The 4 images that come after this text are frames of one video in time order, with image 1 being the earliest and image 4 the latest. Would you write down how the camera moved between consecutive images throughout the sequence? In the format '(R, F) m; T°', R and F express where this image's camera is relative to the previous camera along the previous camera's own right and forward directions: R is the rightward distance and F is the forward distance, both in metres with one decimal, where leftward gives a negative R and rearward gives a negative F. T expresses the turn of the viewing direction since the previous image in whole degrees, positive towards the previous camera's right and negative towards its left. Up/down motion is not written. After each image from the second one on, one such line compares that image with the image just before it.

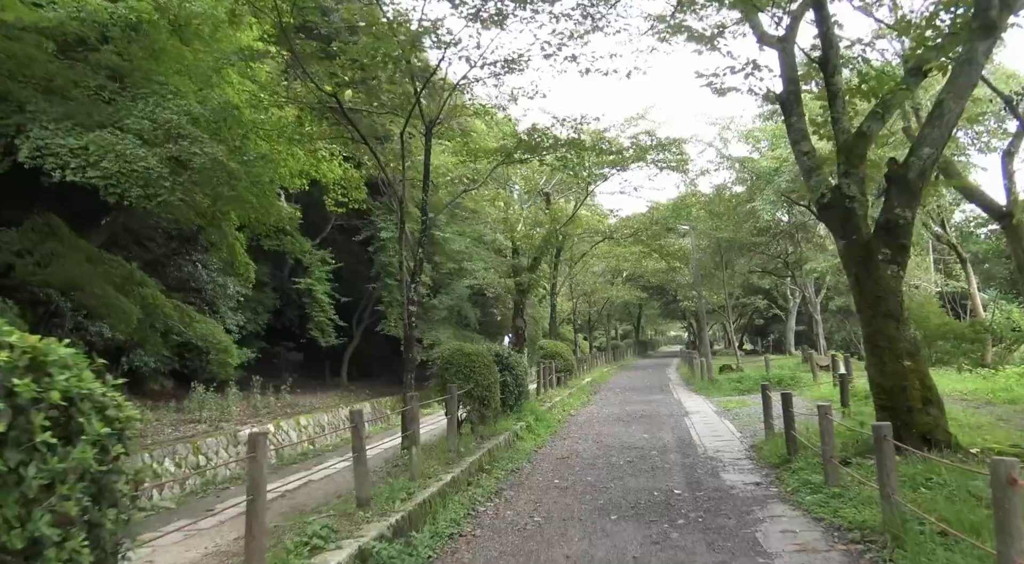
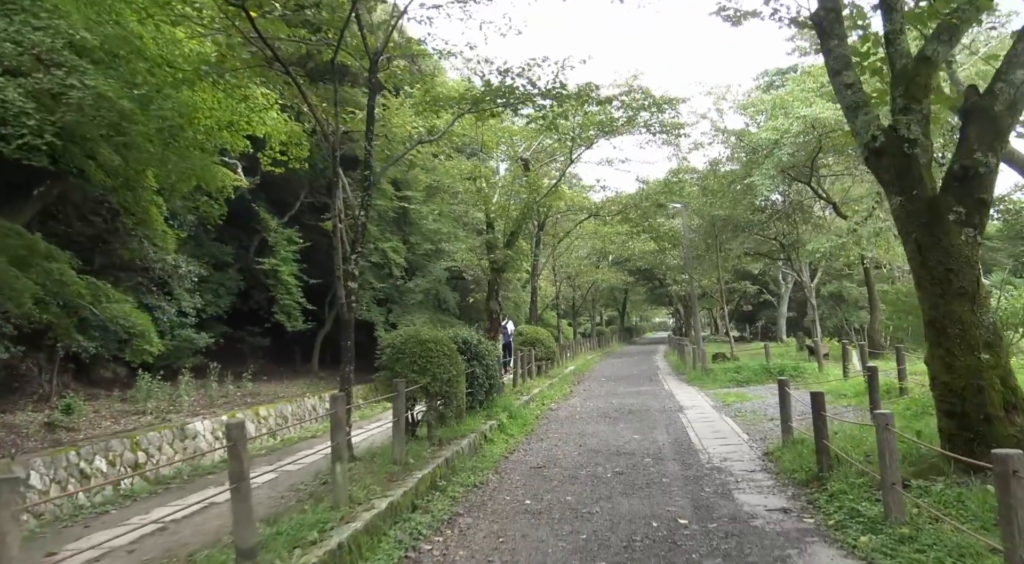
(+0.2, +1.6) m; +1°
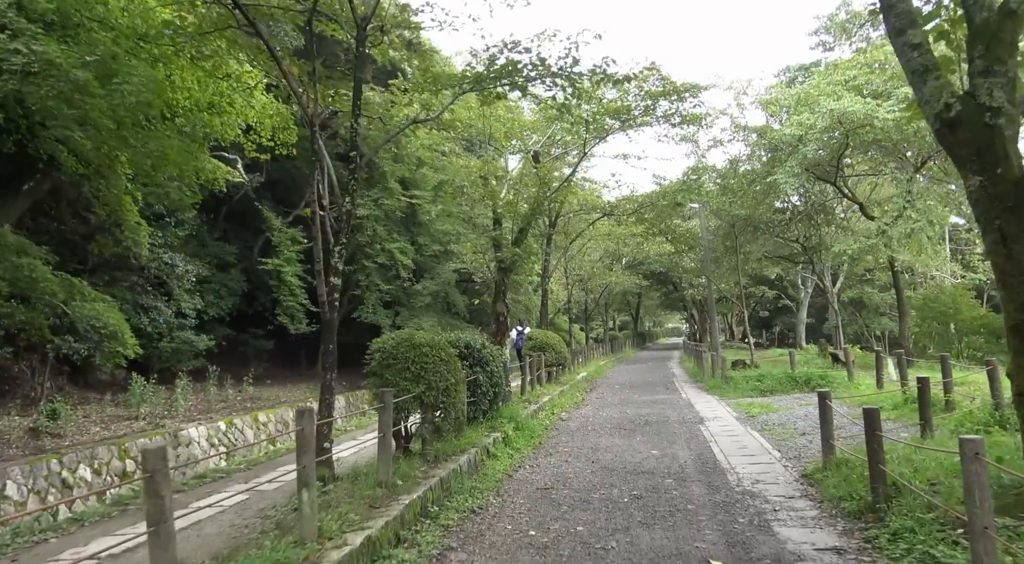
(+0.1, +0.8) m; -1°
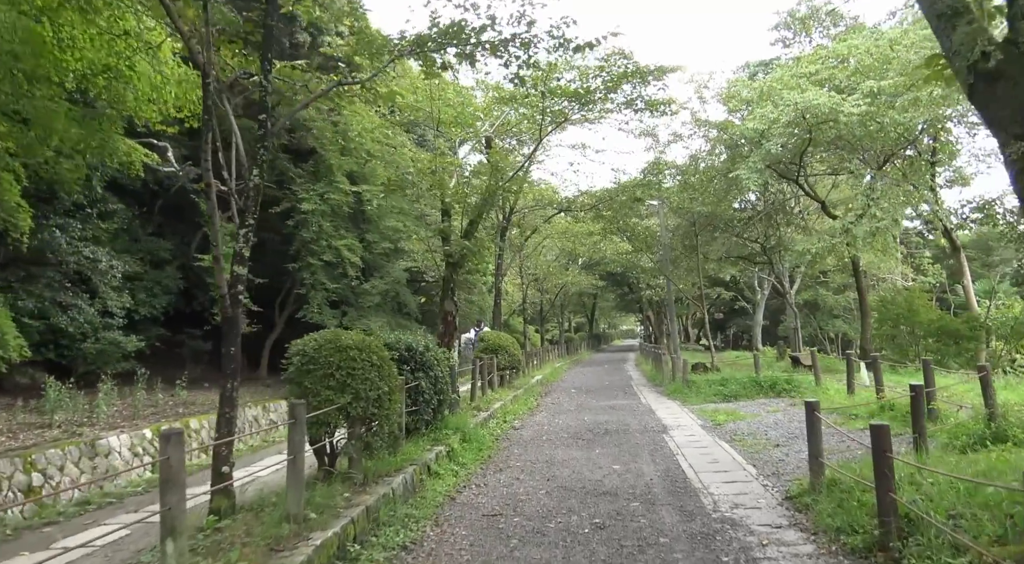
(+0.1, +1.0) m; +4°
